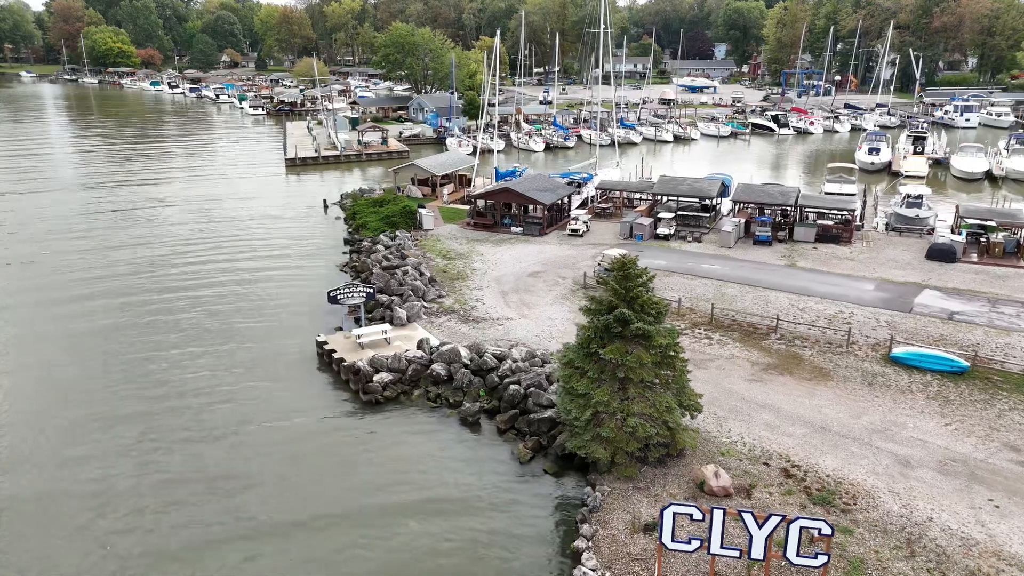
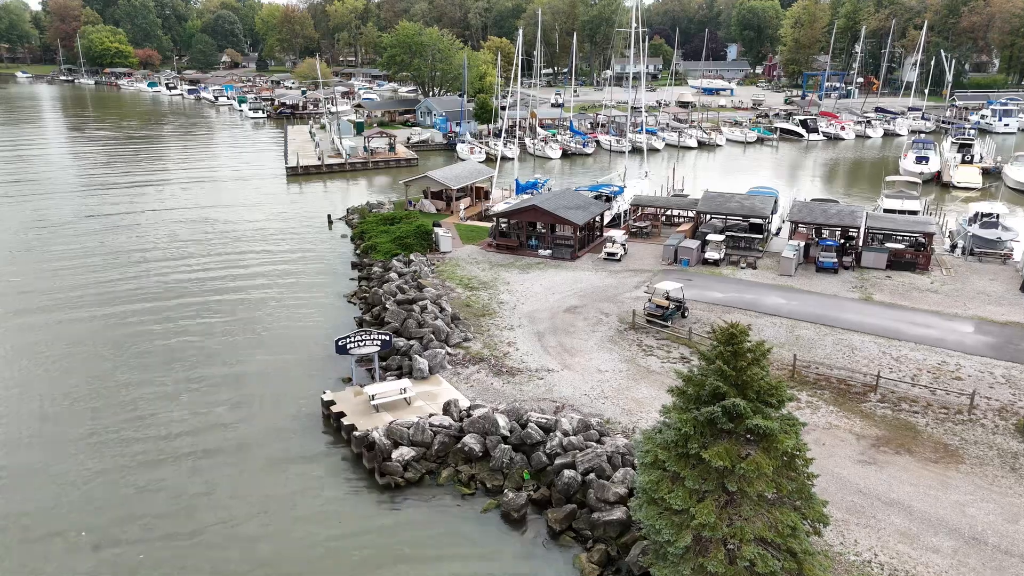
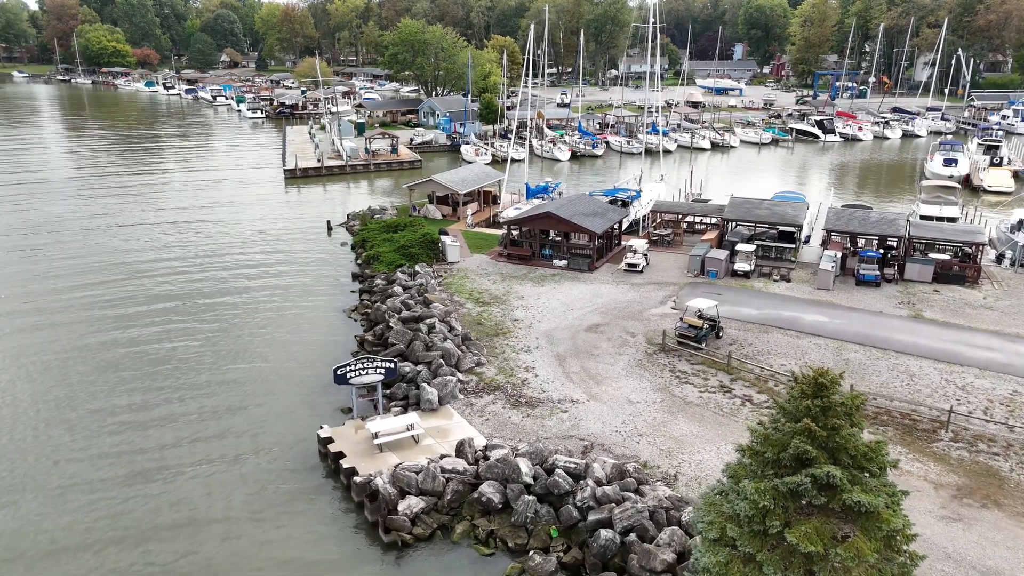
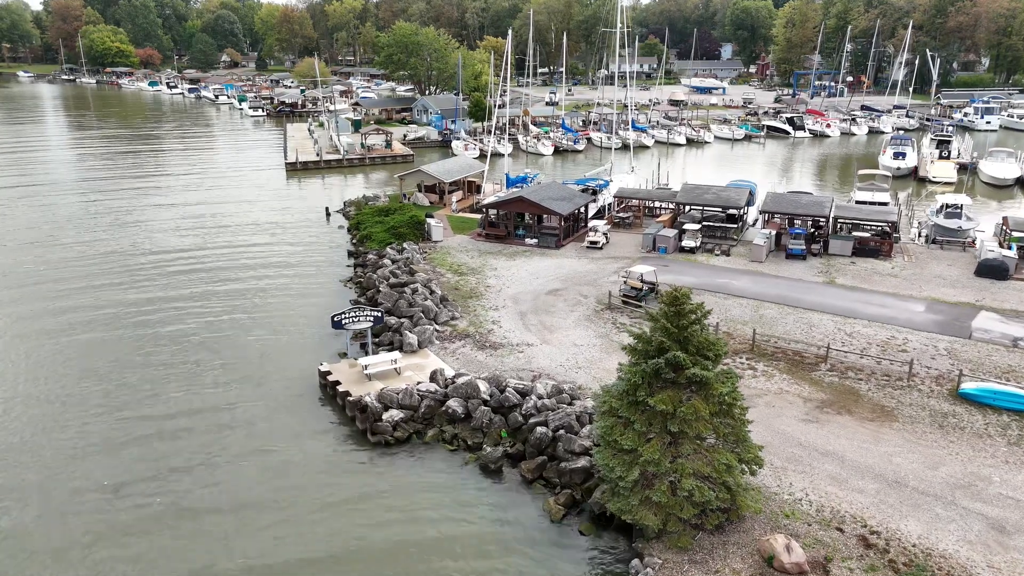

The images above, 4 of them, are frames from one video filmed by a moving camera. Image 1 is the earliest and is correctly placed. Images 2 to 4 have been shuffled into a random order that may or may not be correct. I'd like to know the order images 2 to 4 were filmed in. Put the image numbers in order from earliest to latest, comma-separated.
4, 2, 3
